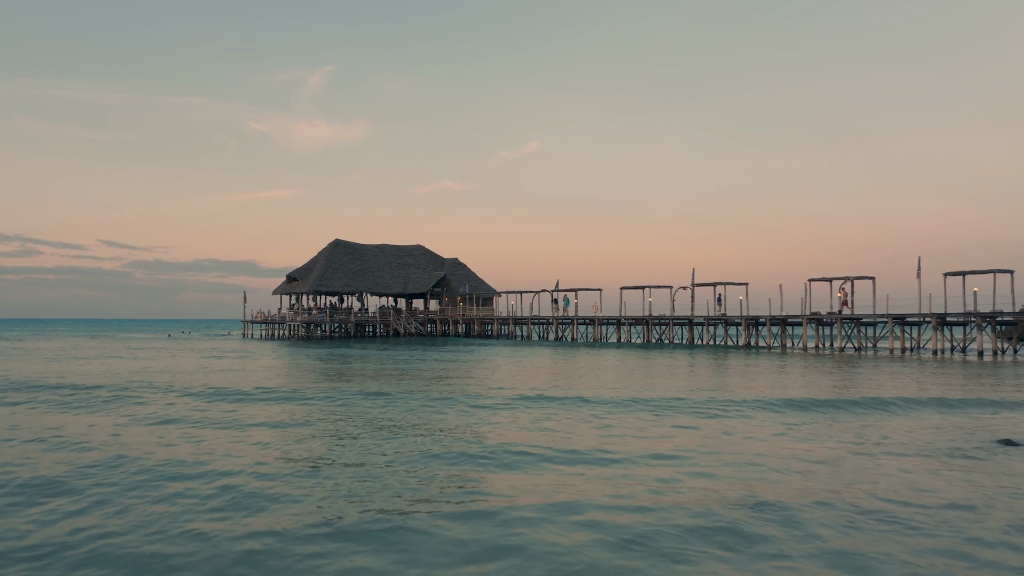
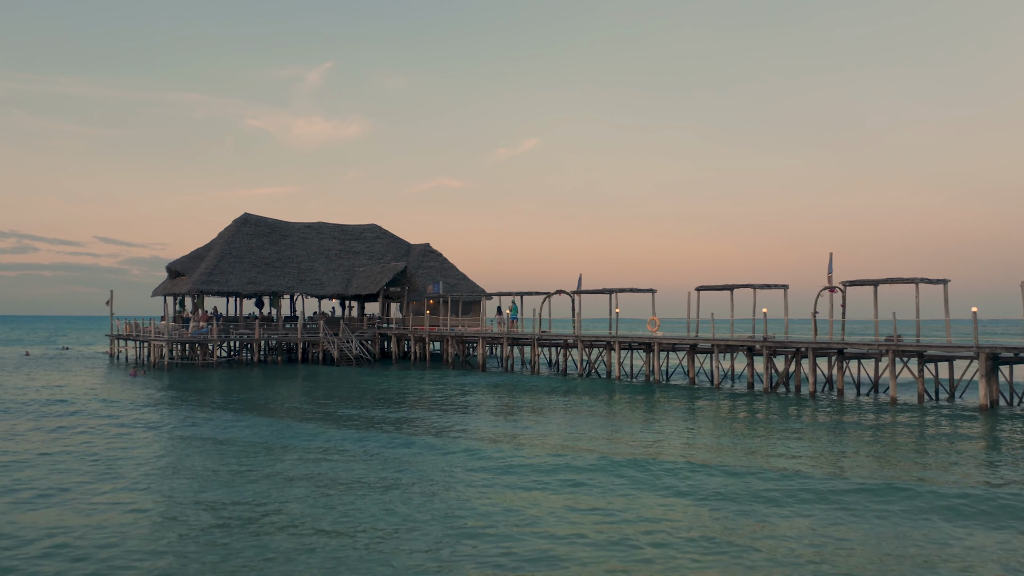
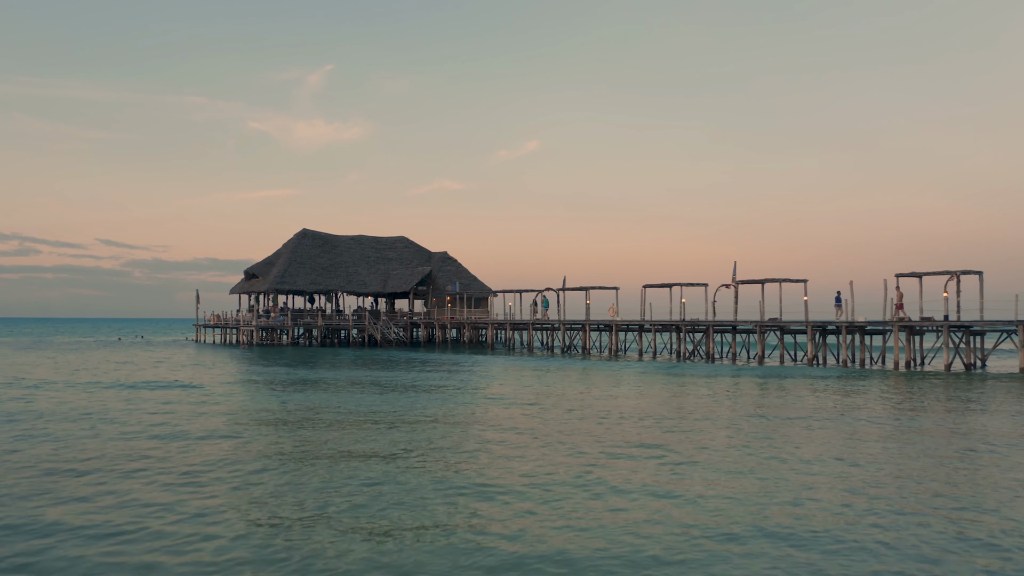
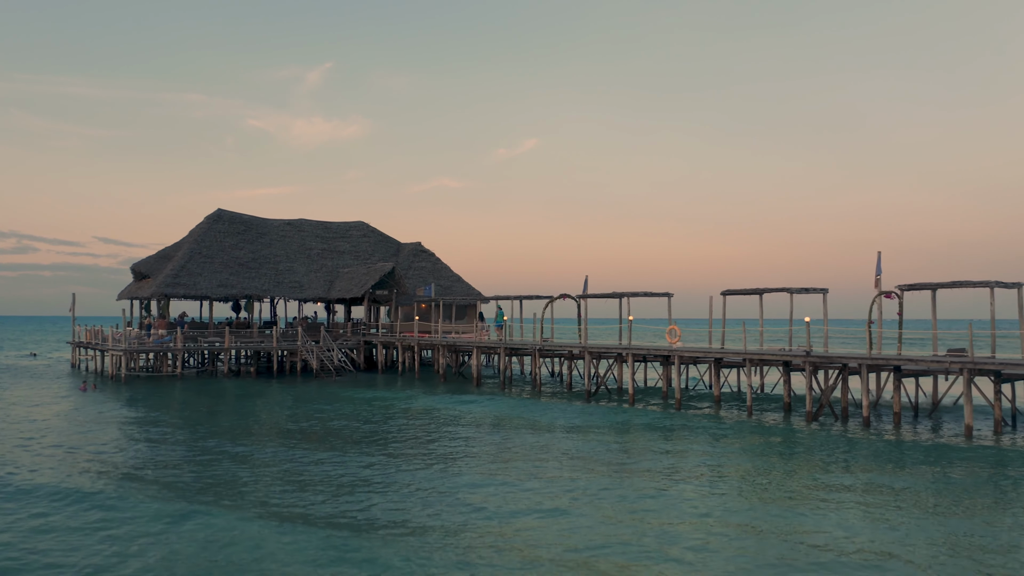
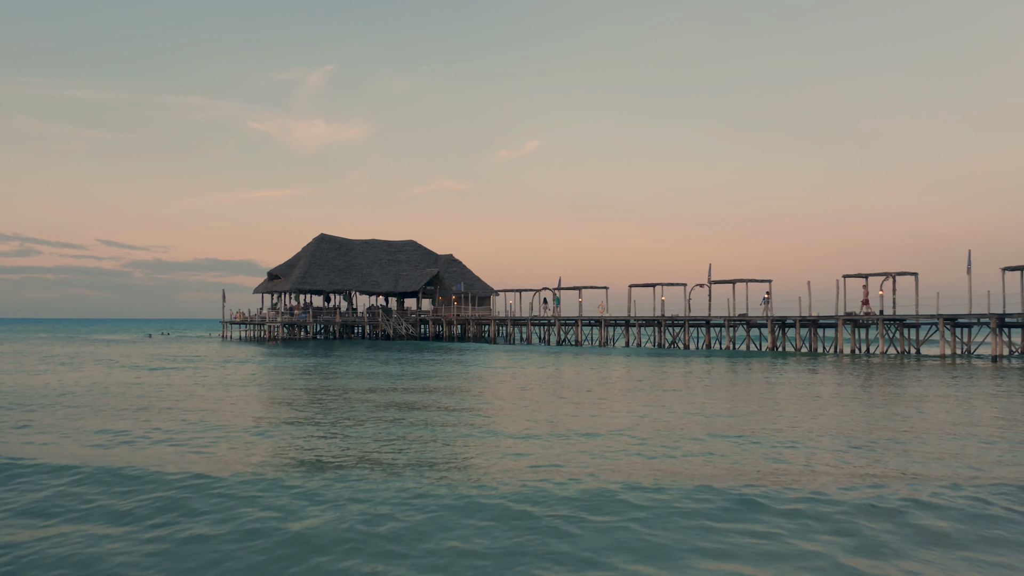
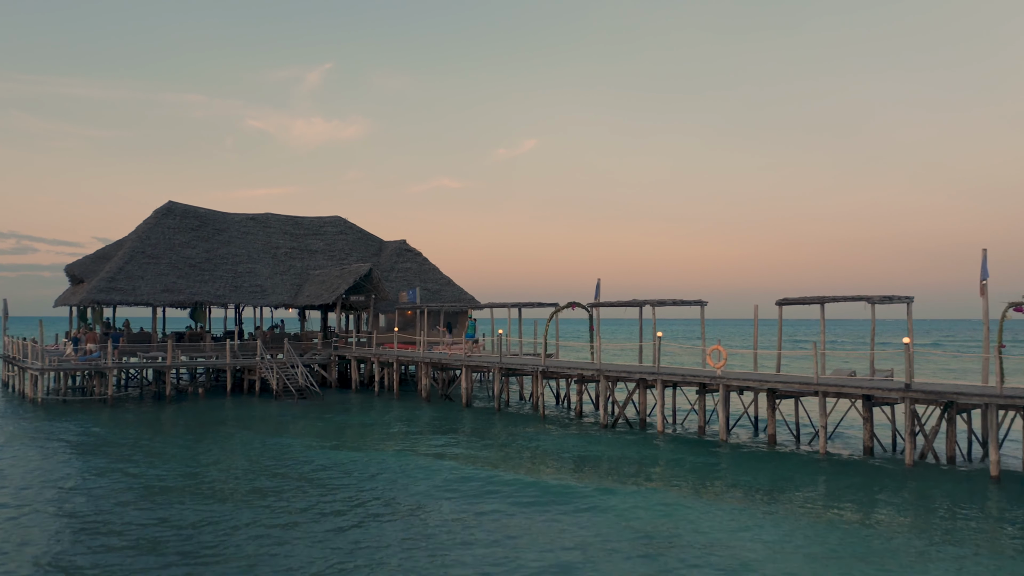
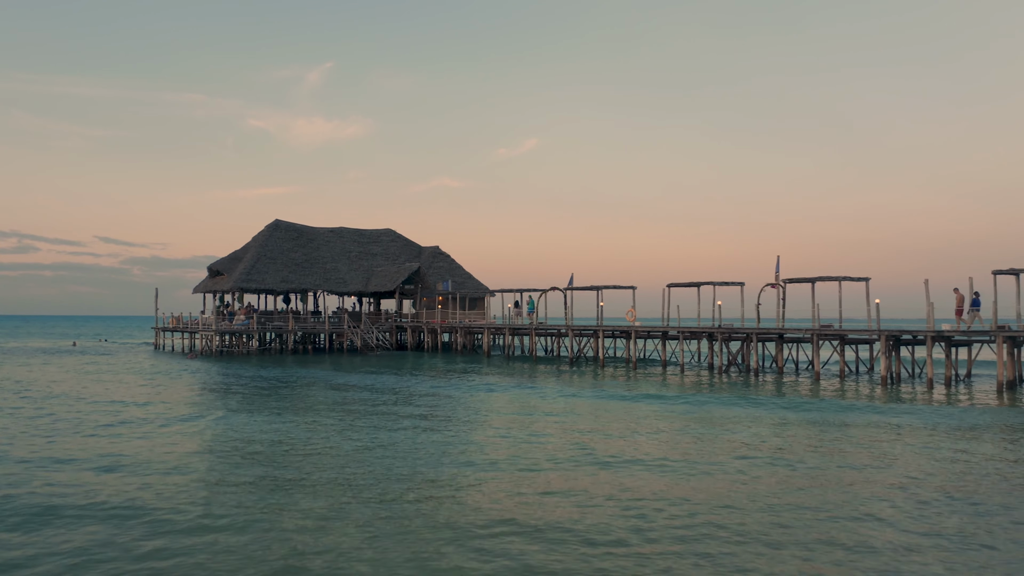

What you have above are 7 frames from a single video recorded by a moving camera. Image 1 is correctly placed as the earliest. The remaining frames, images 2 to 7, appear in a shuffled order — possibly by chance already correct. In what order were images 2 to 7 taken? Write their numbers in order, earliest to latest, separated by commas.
5, 3, 7, 2, 4, 6
